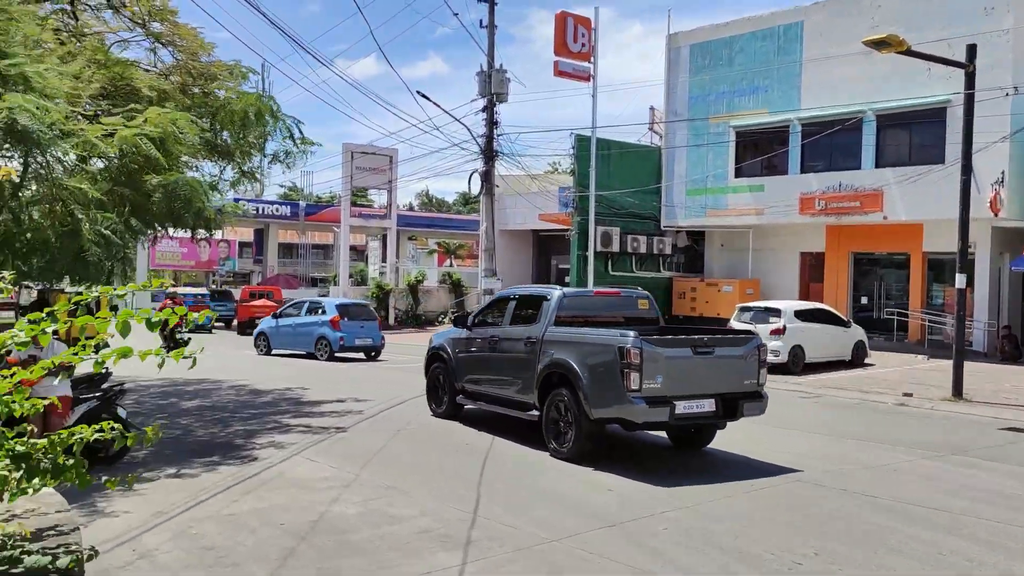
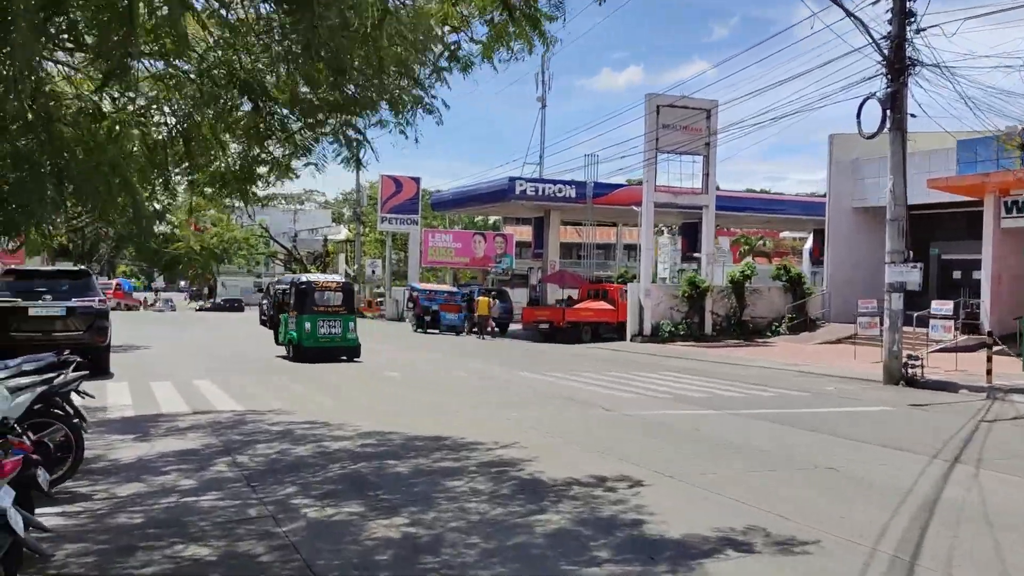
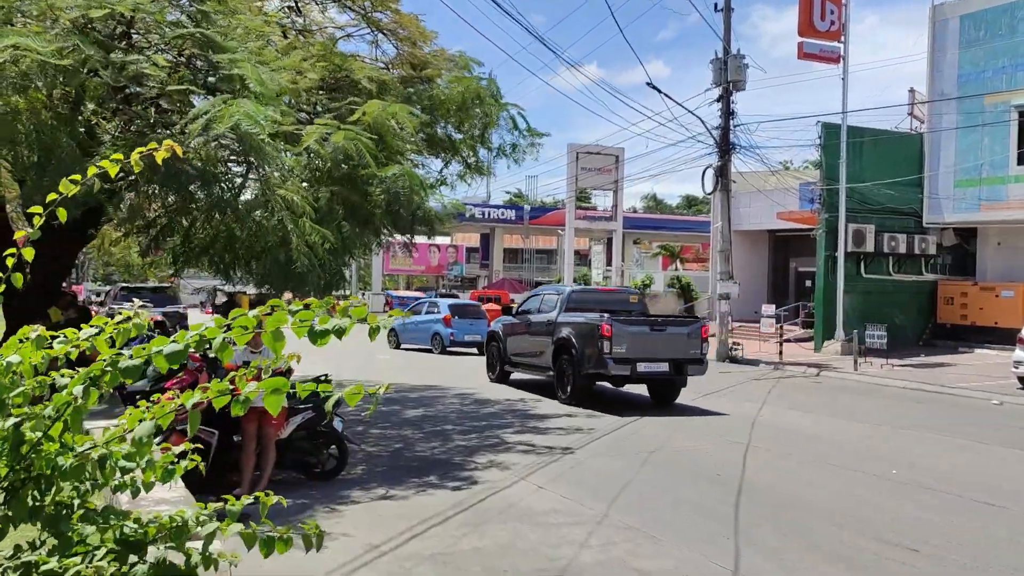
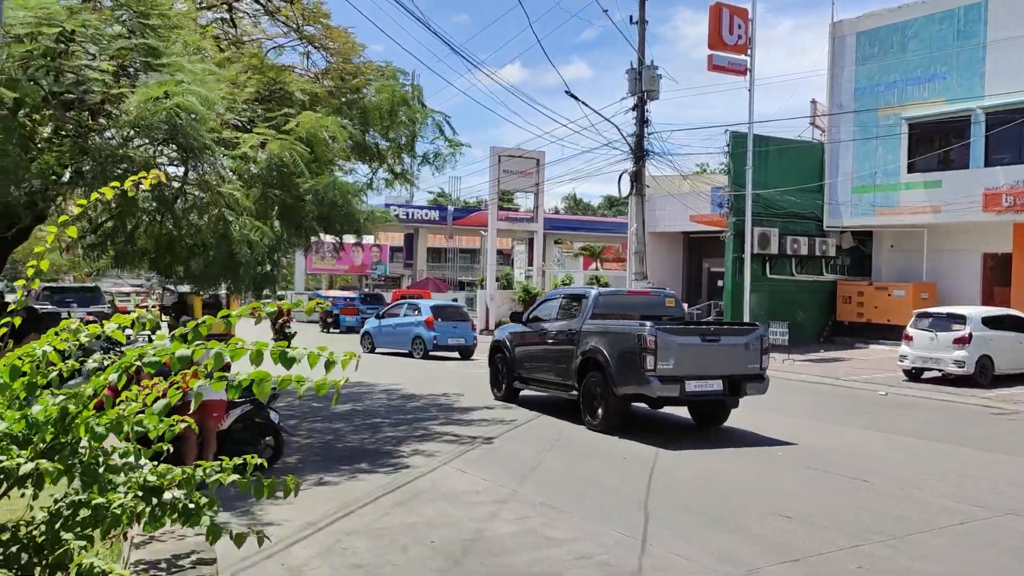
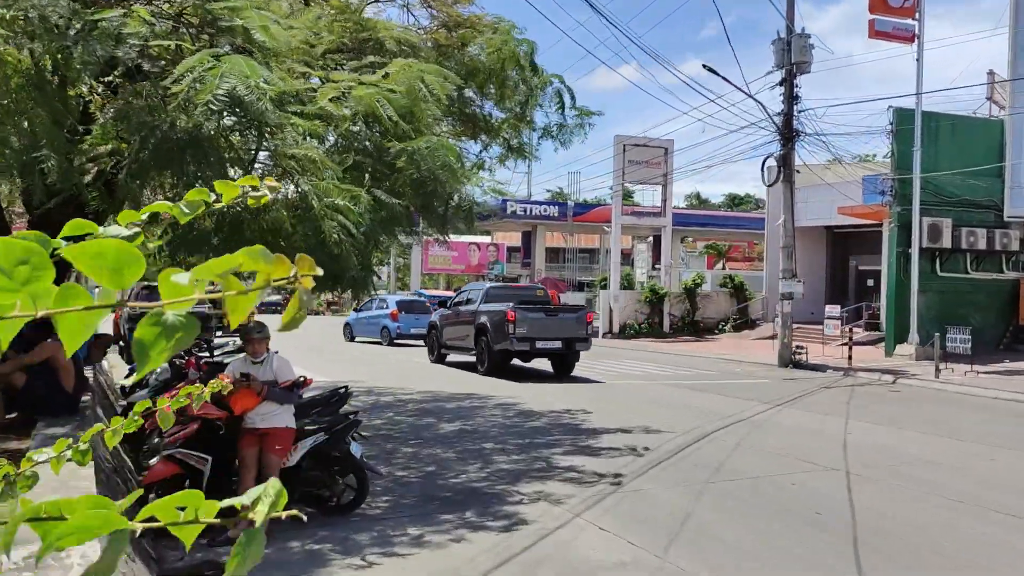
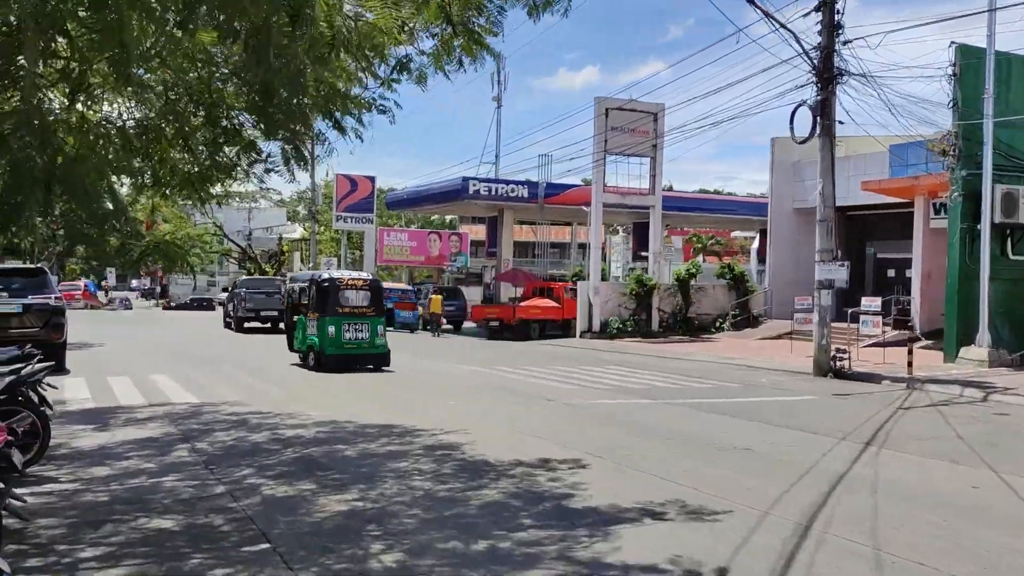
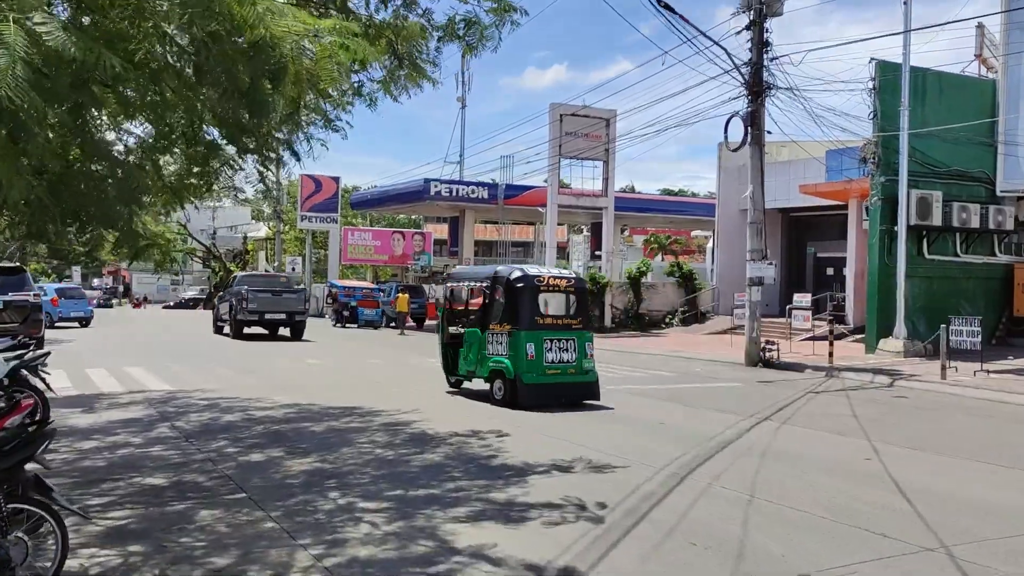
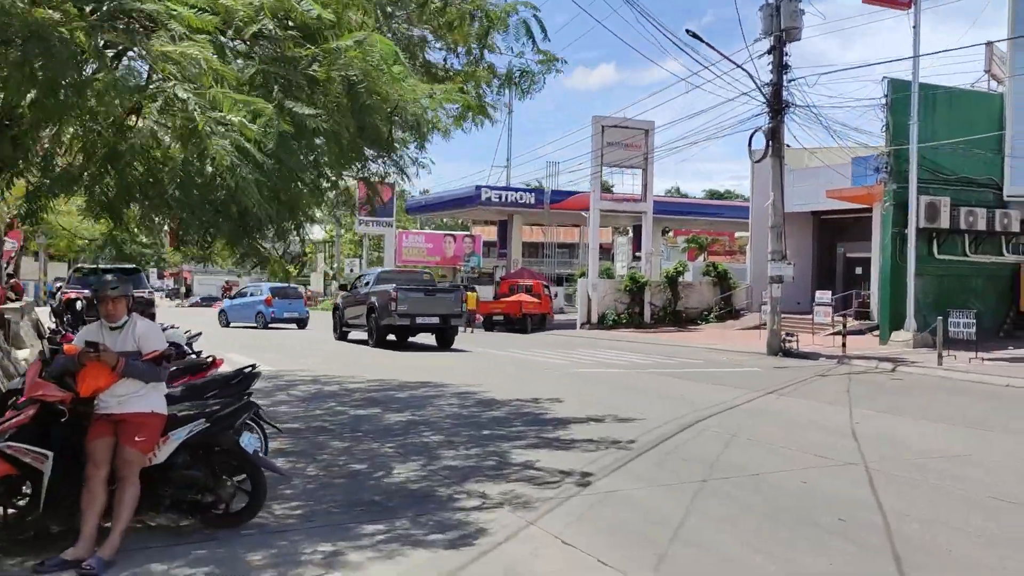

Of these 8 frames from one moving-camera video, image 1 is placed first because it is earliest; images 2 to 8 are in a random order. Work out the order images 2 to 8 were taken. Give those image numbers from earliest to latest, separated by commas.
4, 3, 5, 8, 7, 6, 2
